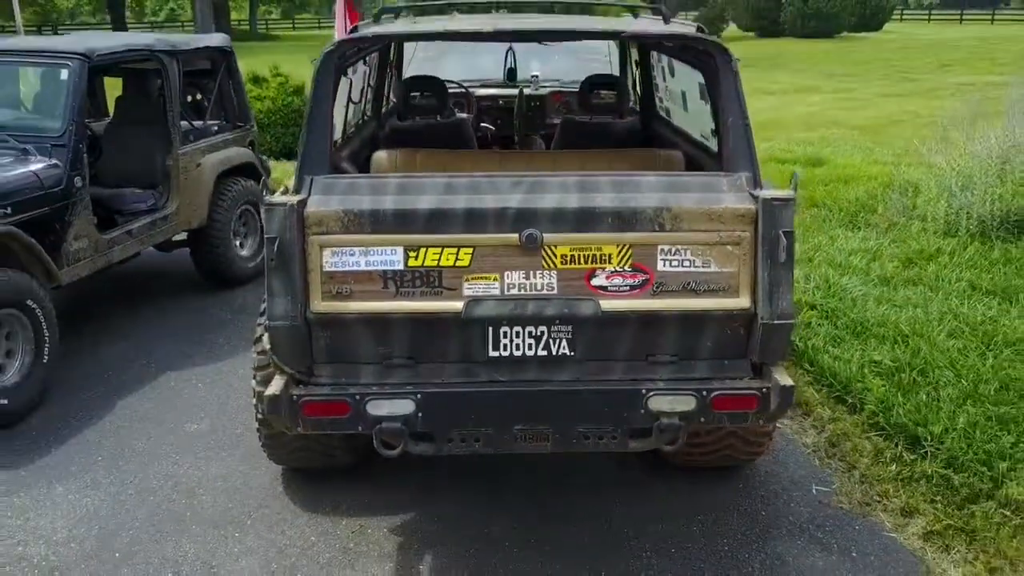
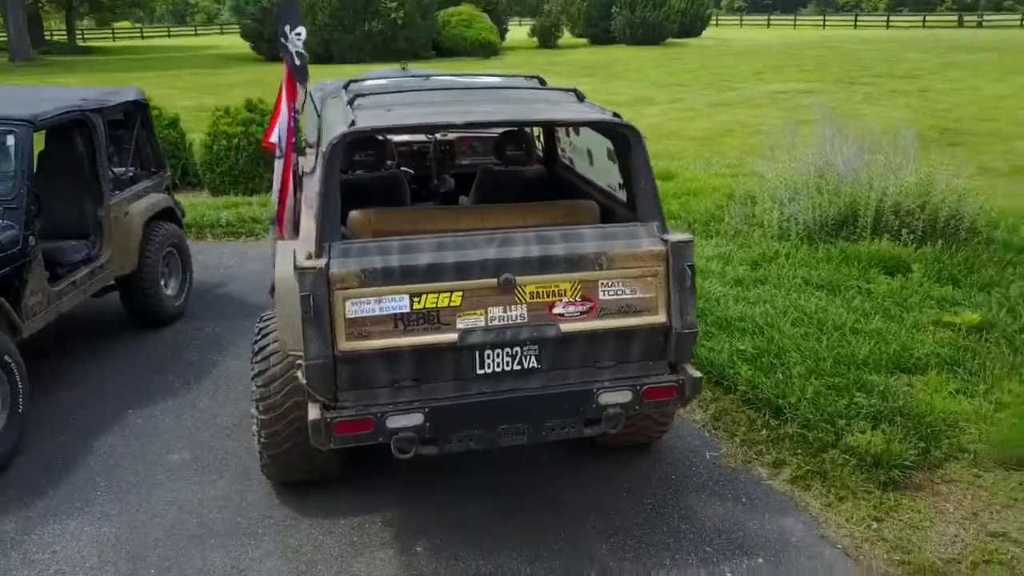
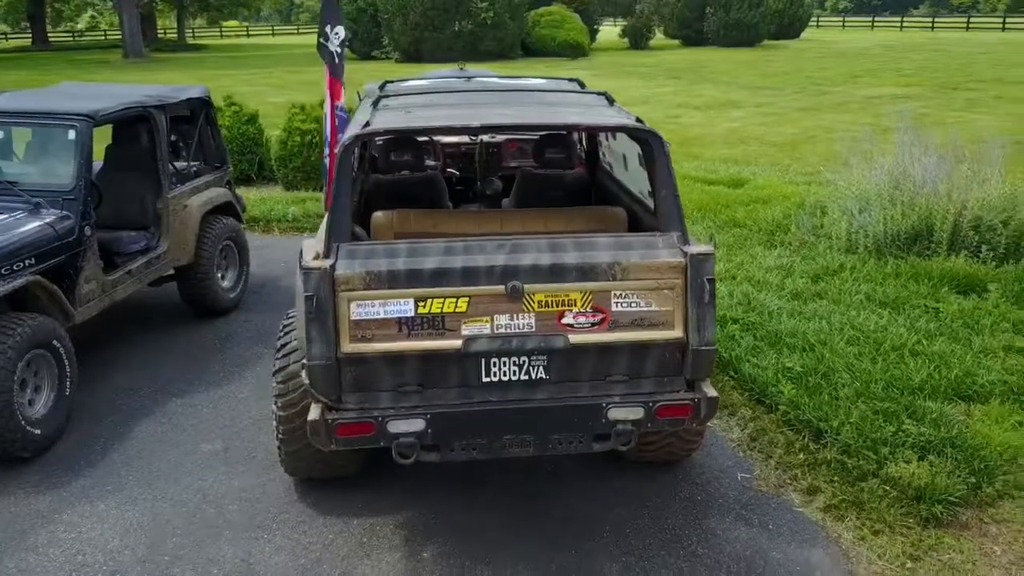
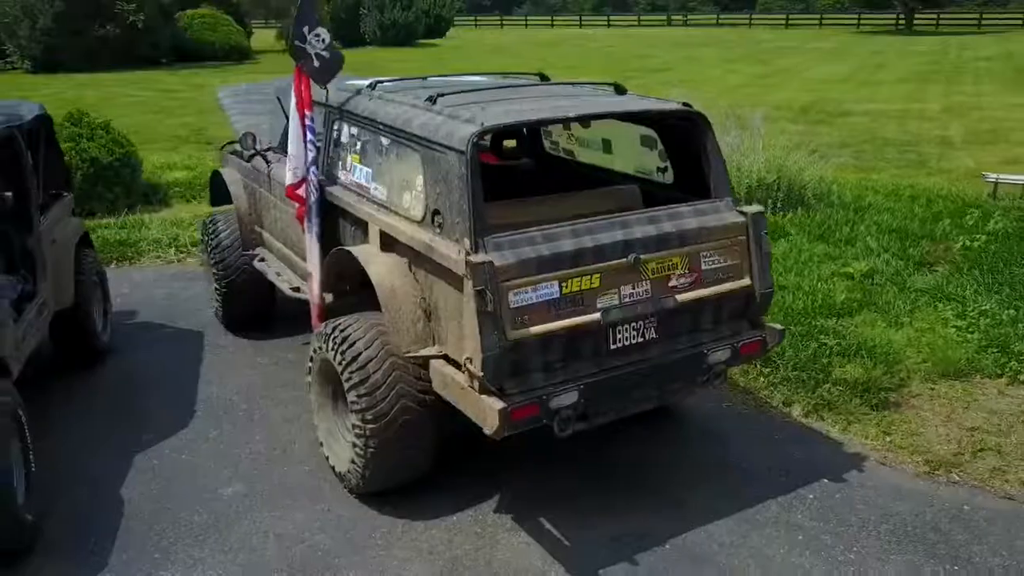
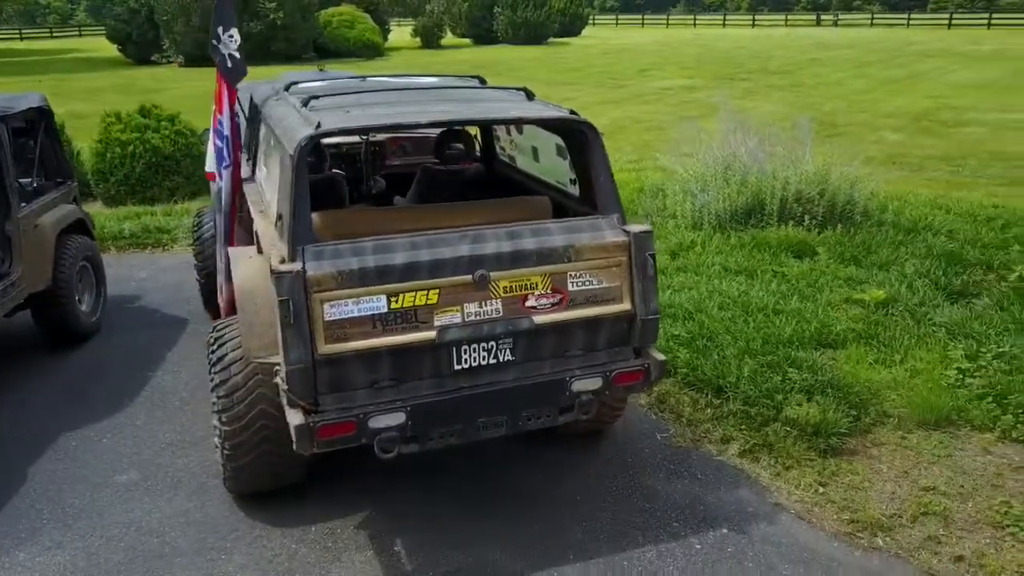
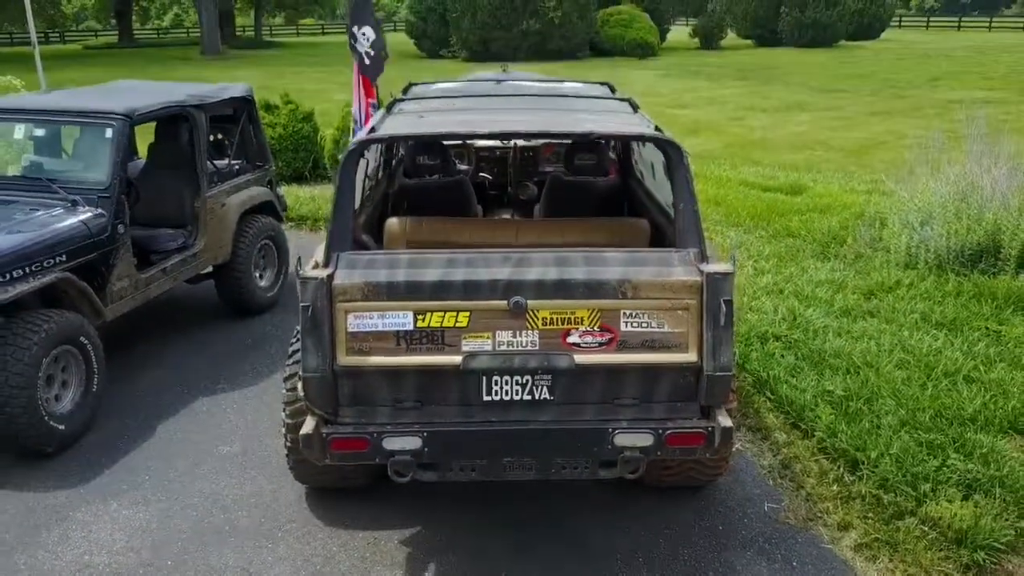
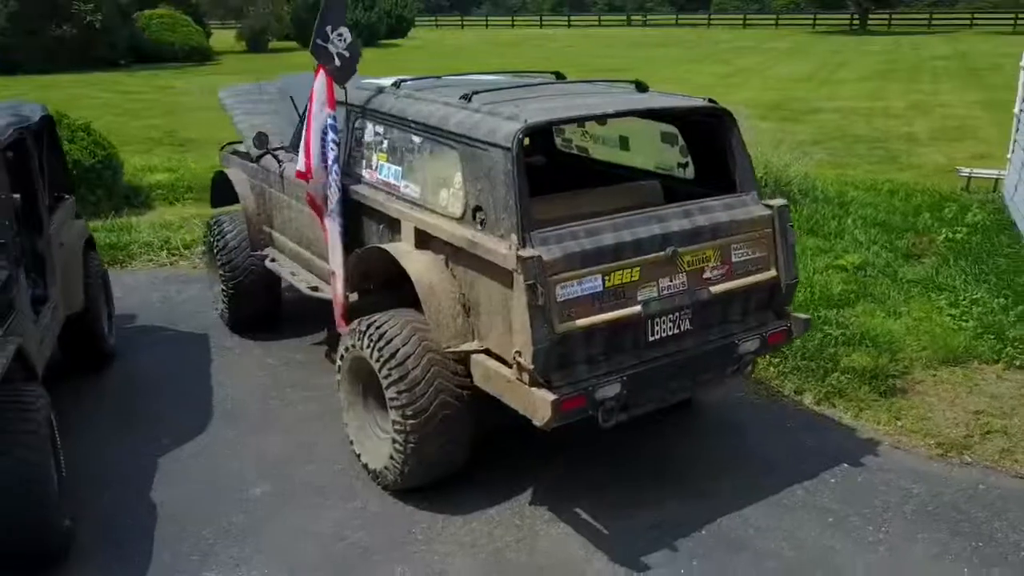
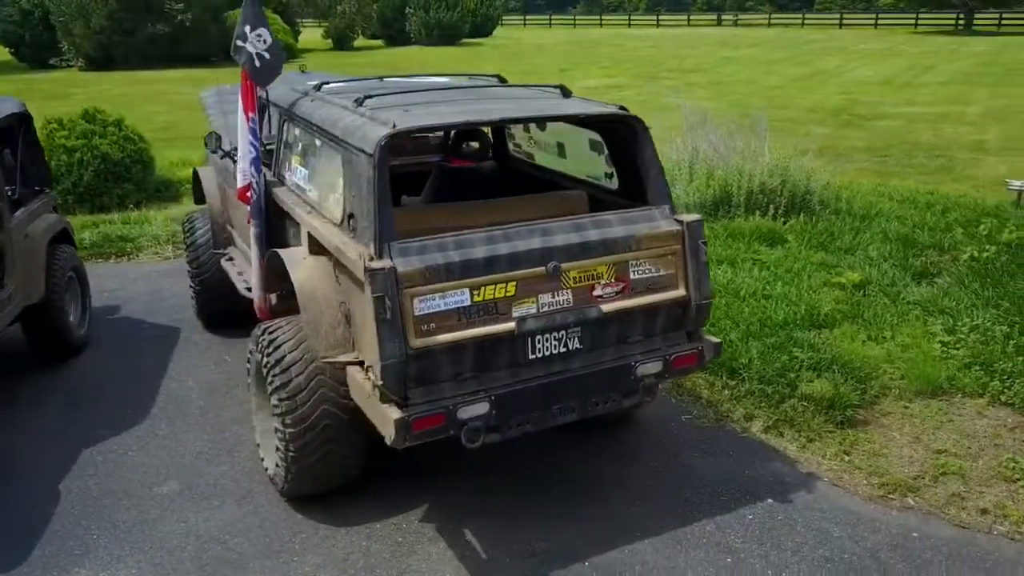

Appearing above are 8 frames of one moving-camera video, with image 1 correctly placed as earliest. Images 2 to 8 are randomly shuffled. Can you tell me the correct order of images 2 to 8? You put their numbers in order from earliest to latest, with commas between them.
6, 3, 2, 5, 8, 4, 7
